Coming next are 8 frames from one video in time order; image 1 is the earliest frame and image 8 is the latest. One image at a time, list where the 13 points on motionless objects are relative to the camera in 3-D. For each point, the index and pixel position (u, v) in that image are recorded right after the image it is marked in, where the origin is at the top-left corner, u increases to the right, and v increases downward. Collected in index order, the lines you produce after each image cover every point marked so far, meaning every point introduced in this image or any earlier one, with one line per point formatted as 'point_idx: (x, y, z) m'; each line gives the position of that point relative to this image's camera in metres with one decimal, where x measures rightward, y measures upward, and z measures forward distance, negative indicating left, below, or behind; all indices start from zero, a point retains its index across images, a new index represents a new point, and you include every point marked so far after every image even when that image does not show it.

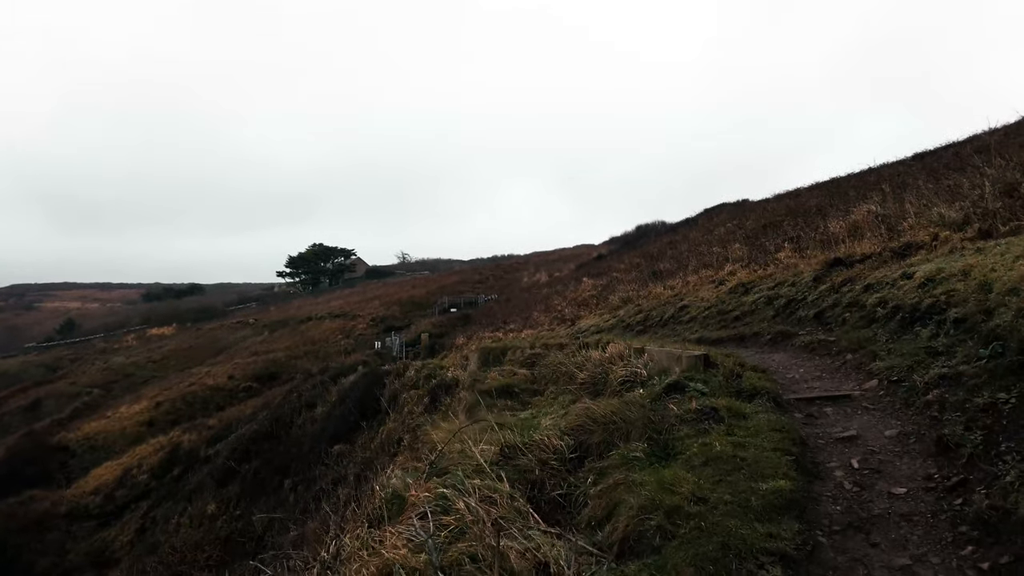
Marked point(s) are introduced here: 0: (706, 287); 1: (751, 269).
0: (+3.9, 0.0, +15.0) m
1: (+4.6, +0.4, +14.0) m
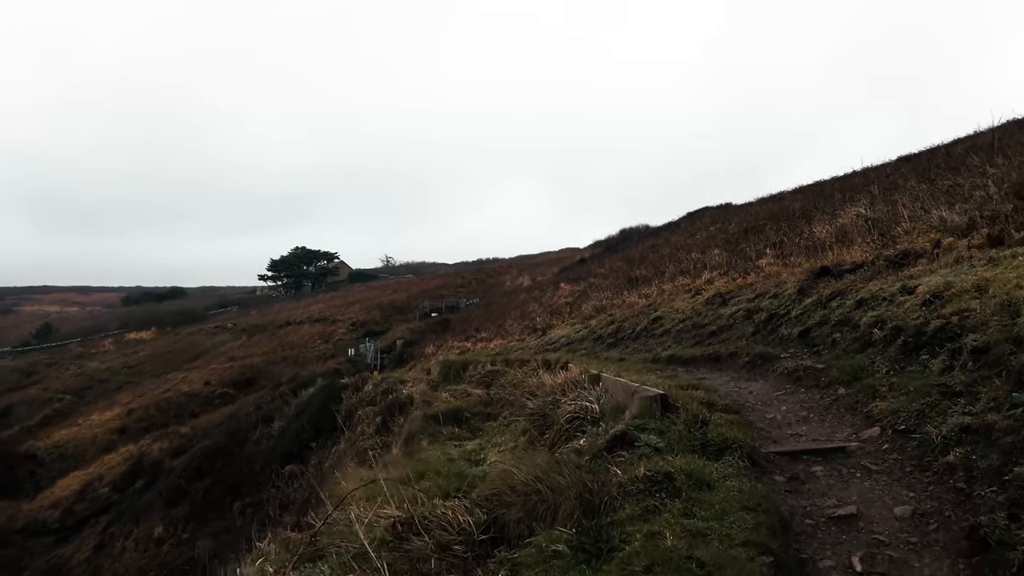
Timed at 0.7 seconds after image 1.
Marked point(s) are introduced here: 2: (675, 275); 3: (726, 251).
0: (+3.2, -0.2, +13.8) m
1: (+3.8, +0.2, +12.9) m
2: (+3.7, +0.3, +16.8) m
3: (+4.8, +0.8, +16.5) m
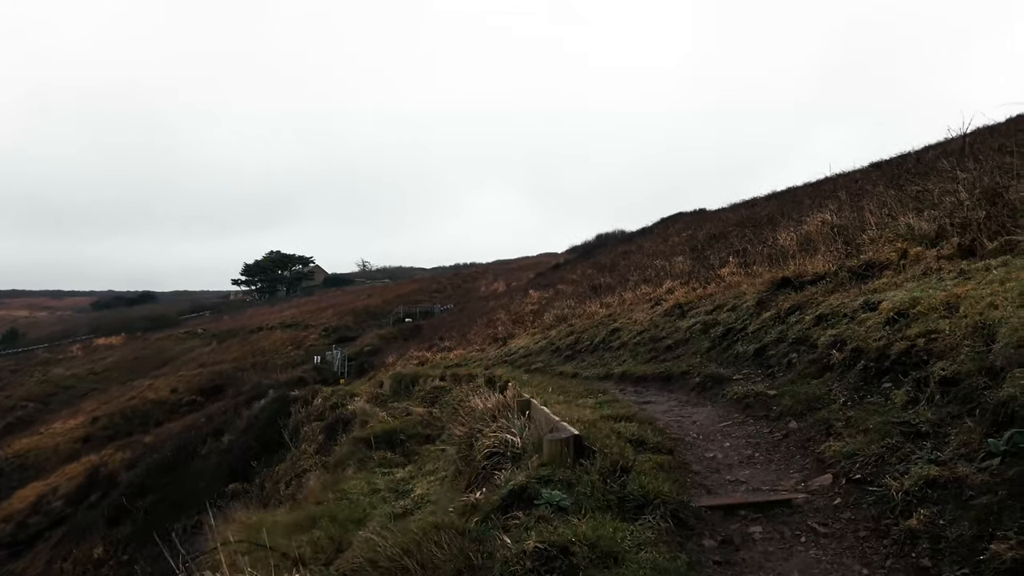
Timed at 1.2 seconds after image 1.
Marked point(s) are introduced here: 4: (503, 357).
0: (+2.3, -0.3, +13.1) m
1: (+3.0, 0.0, +12.2) m
2: (+2.8, +0.1, +16.2) m
3: (+3.9, +0.6, +15.9) m
4: (-0.2, -1.6, +16.7) m
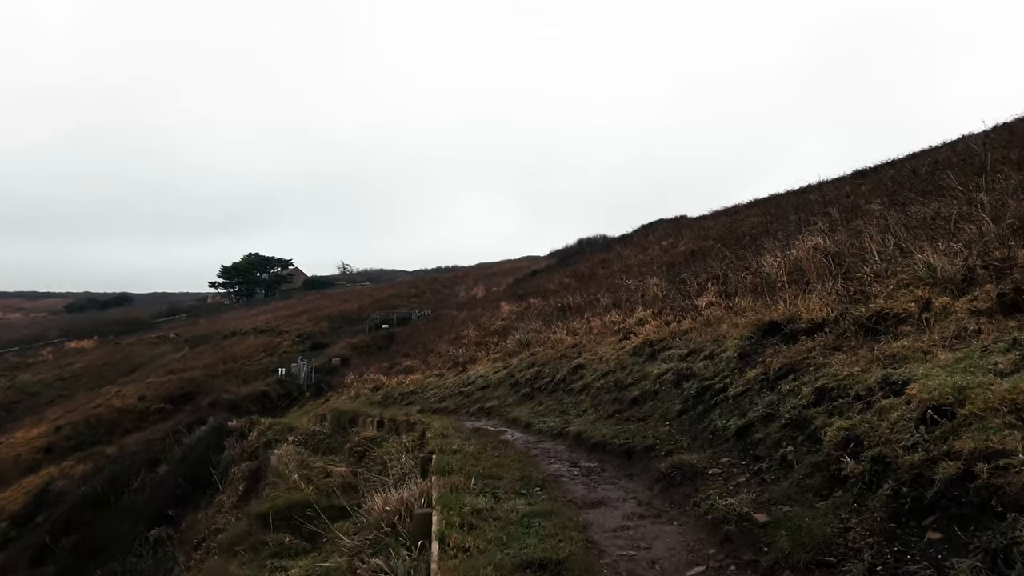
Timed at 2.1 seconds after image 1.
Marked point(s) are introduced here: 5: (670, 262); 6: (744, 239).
0: (+1.5, -0.8, +11.5) m
1: (+2.2, -0.5, +10.7) m
2: (+1.9, -0.4, +14.6) m
3: (+3.0, +0.1, +14.4) m
4: (-1.1, -2.1, +15.1) m
5: (+4.3, +0.7, +19.7) m
6: (+5.2, +1.1, +16.4) m
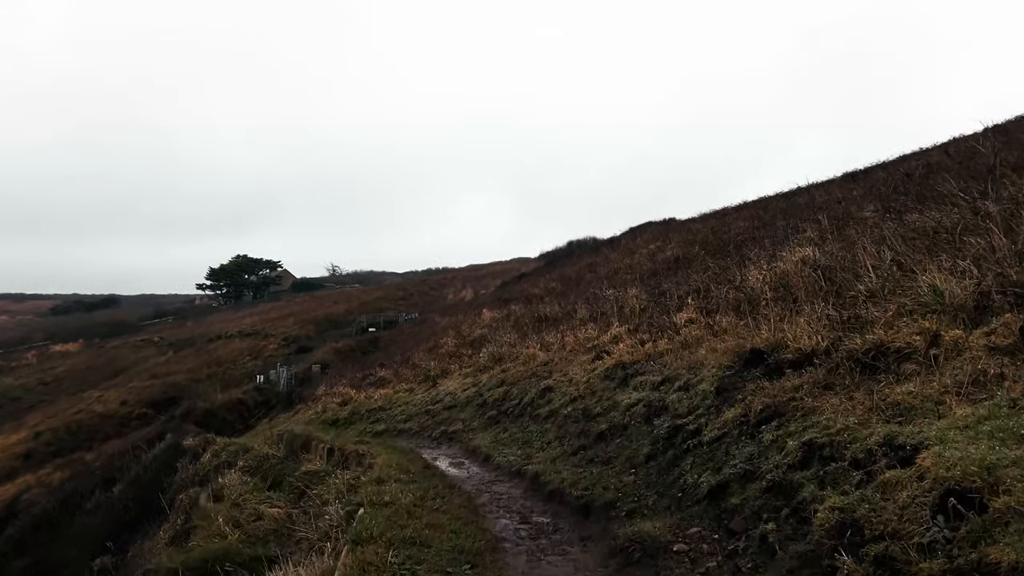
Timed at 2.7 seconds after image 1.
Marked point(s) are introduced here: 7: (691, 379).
0: (+1.0, -1.0, +10.6) m
1: (+1.7, -0.7, +9.8) m
2: (+1.4, -0.6, +13.7) m
3: (+2.5, -0.1, +13.5) m
4: (-1.7, -2.3, +14.1) m
5: (+3.7, +0.5, +18.9) m
6: (+4.6, +0.9, +15.5) m
7: (+1.7, -0.8, +6.8) m
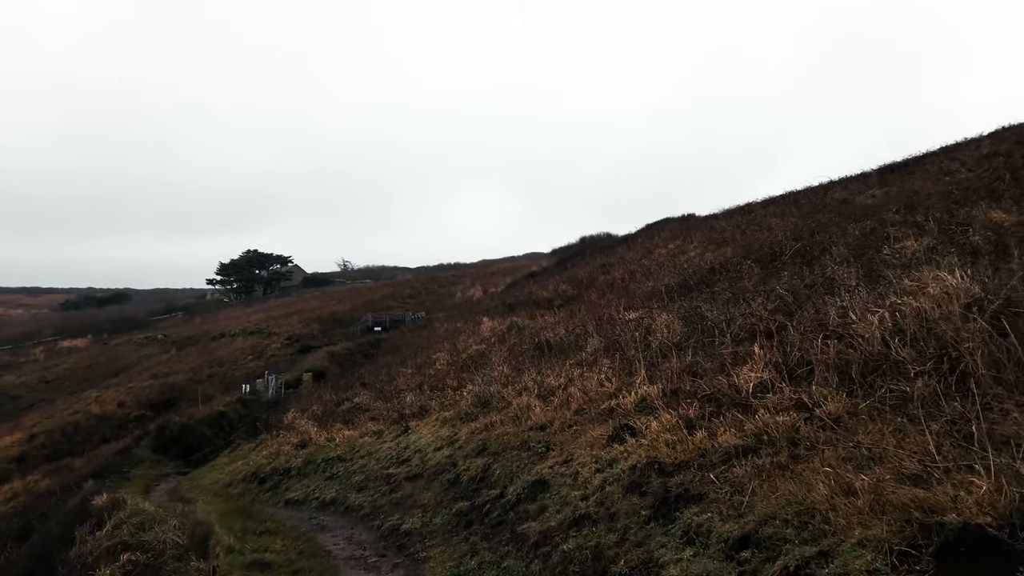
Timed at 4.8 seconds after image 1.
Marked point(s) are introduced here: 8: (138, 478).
0: (+0.8, -1.4, +7.2) m
1: (+1.5, -1.0, +6.4) m
2: (+1.2, -1.0, +10.3) m
3: (+2.3, -0.4, +10.1) m
4: (-1.8, -2.6, +10.8) m
5: (+3.6, +0.2, +15.4) m
6: (+4.5, +0.5, +12.0) m
7: (+1.4, -1.2, +3.4) m
8: (-9.6, -4.9, +18.9) m
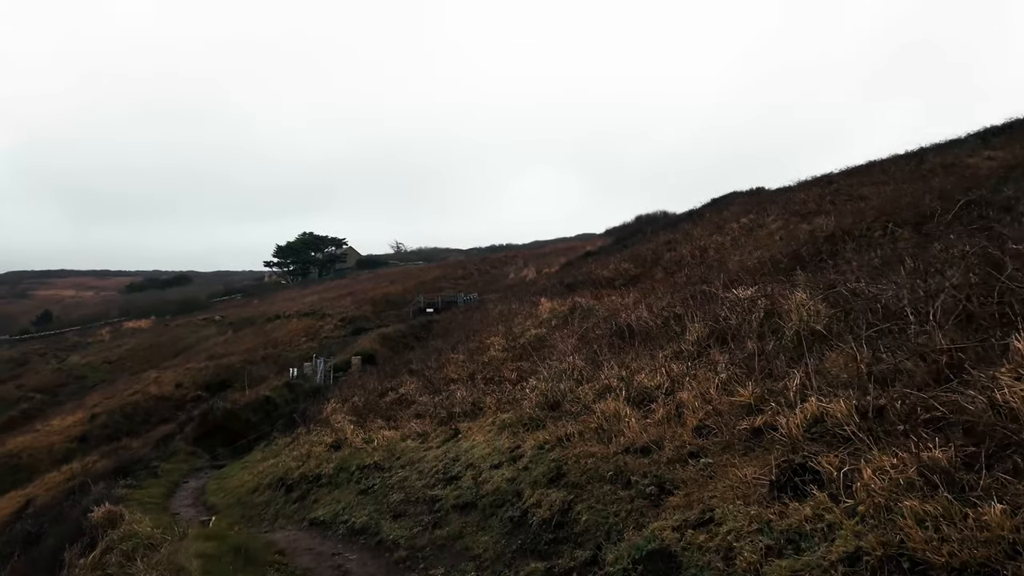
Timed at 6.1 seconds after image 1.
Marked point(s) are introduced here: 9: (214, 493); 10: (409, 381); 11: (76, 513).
0: (+1.4, -1.1, +4.7) m
1: (+2.0, -0.8, +3.8) m
2: (+2.1, -0.6, +7.7) m
3: (+3.2, -0.1, +7.4) m
4: (-0.9, -2.3, +8.5) m
5: (+4.8, +0.6, +12.6) m
6: (+5.5, +0.9, +9.2) m
7: (+1.8, -1.1, +0.8) m
8: (-8.1, -4.4, +17.2) m
9: (-5.9, -4.0, +14.4) m
10: (-2.6, -2.4, +18.0) m
11: (-7.7, -4.1, +12.7) m
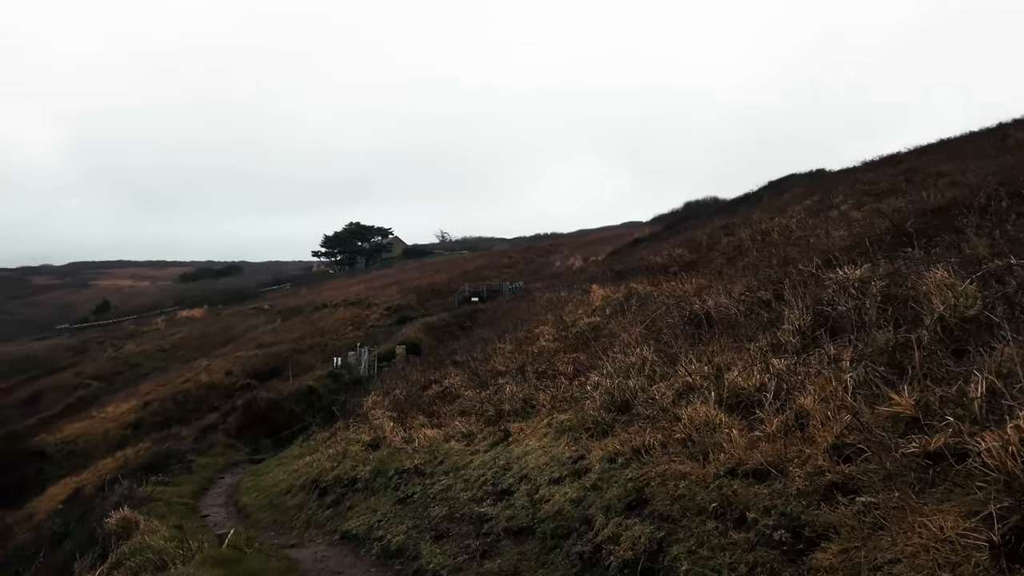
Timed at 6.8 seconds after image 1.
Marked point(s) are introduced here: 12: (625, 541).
0: (+1.8, -1.0, +3.3) m
1: (+2.4, -0.7, +2.3) m
2: (+2.6, -0.4, +6.2) m
3: (+3.7, +0.1, +5.8) m
4: (-0.3, -2.1, +7.2) m
5: (+5.6, +0.9, +10.9) m
6: (+6.1, +1.1, +7.5) m
7: (+1.9, -1.0, -0.6) m
8: (-6.9, -4.1, +16.4) m
9: (-4.9, -3.8, +13.4) m
10: (-1.4, -2.0, +16.8) m
11: (-6.8, -3.9, +11.8) m
12: (+0.7, -1.6, +4.8) m
